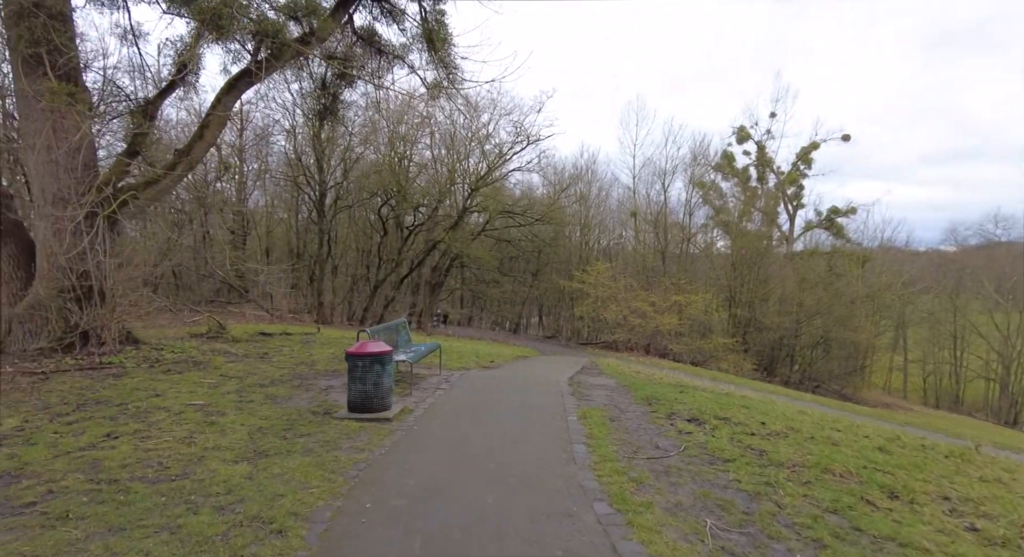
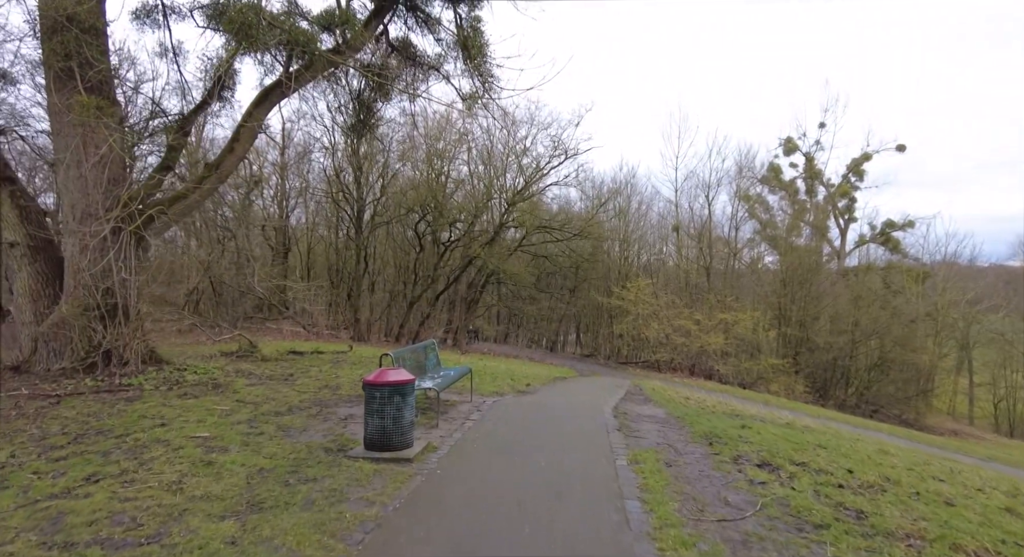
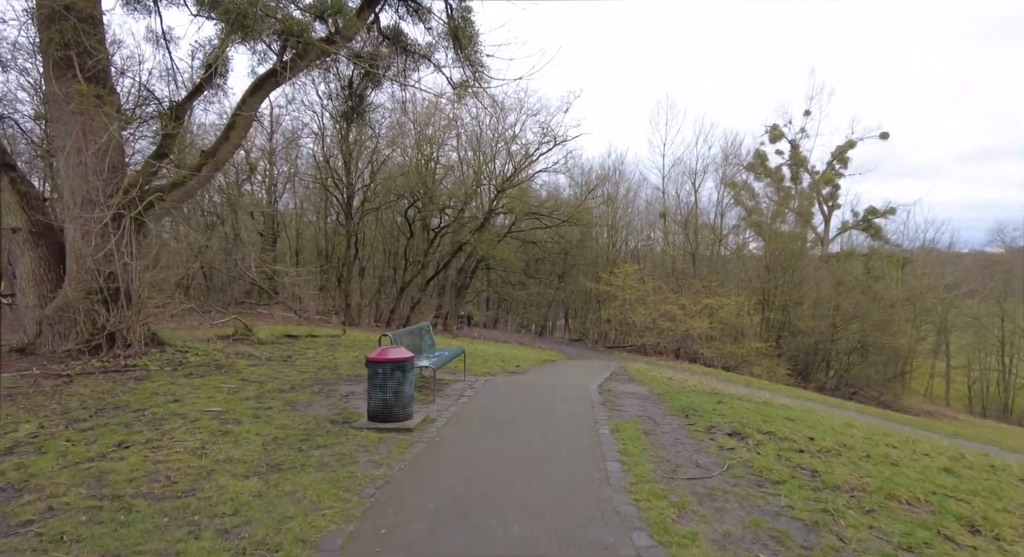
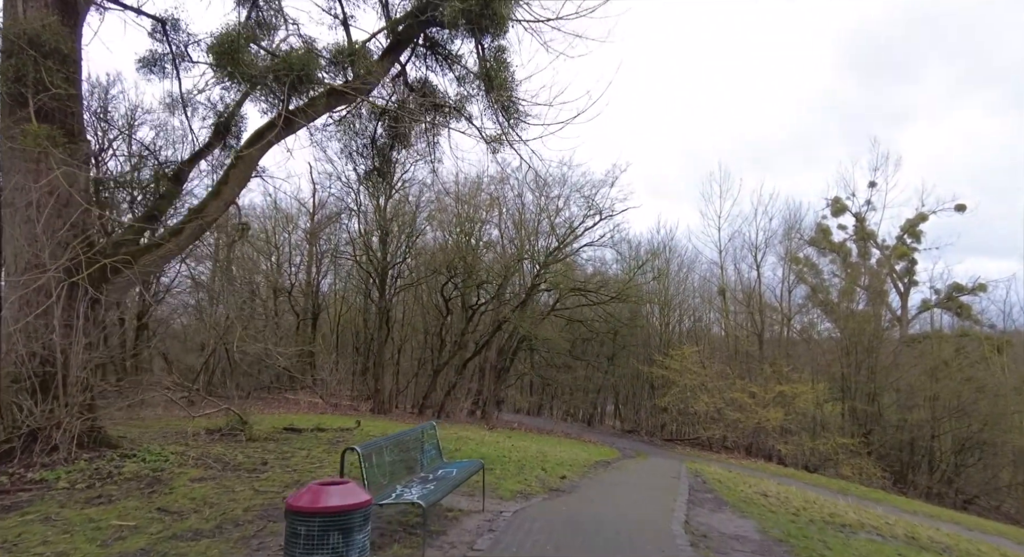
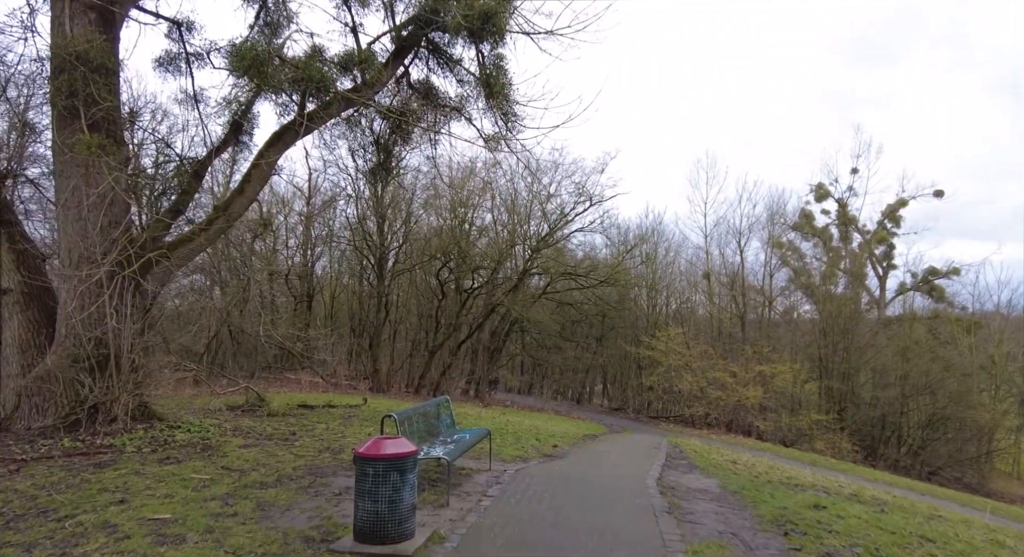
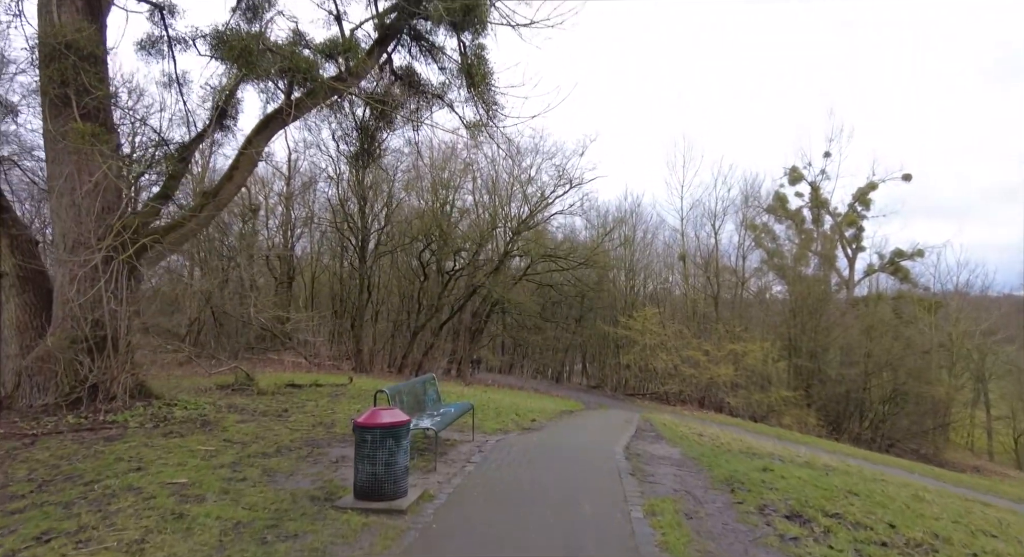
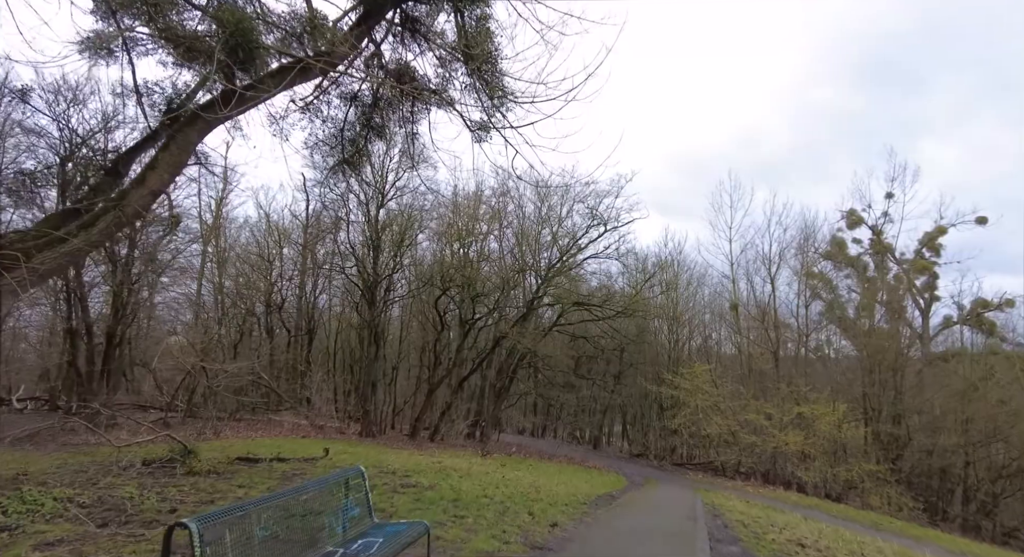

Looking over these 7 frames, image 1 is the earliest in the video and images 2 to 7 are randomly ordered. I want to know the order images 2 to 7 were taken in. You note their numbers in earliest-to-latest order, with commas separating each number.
3, 2, 6, 5, 4, 7
